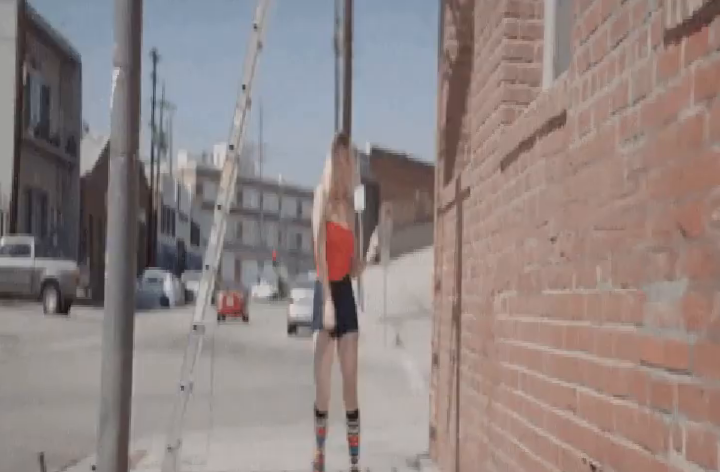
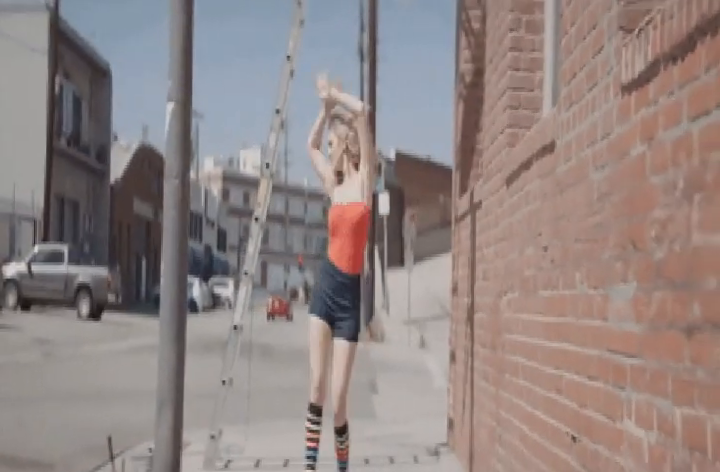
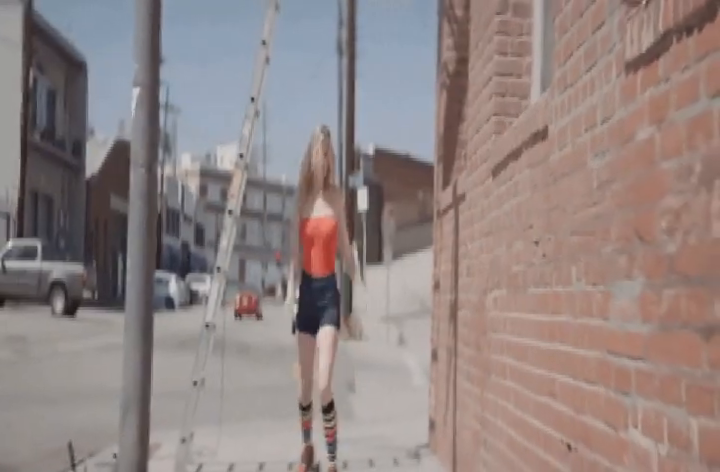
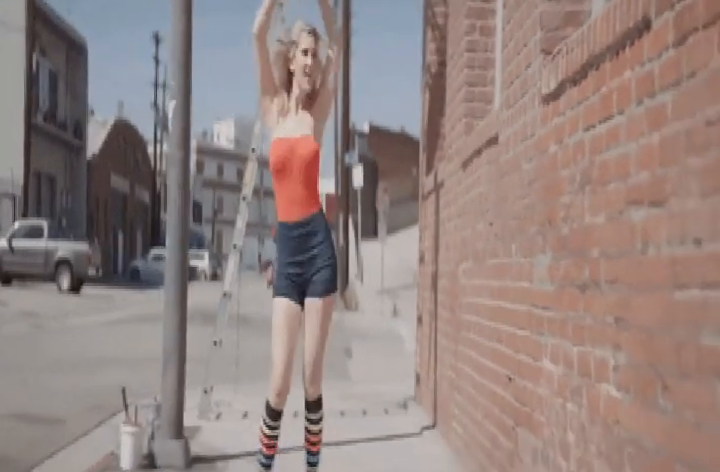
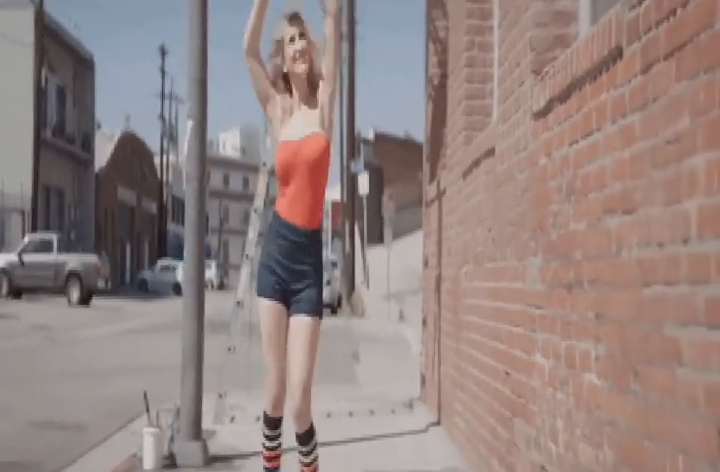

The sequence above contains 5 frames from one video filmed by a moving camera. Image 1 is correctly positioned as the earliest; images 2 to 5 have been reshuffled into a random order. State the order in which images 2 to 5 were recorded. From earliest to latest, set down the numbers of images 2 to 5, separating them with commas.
3, 2, 4, 5
